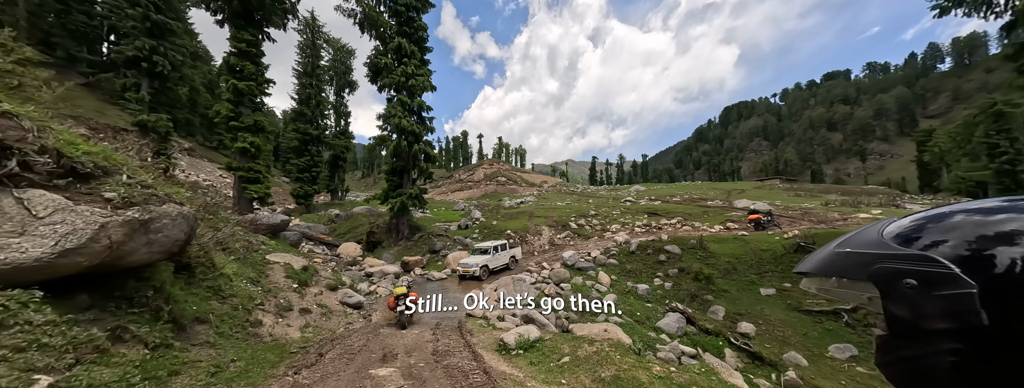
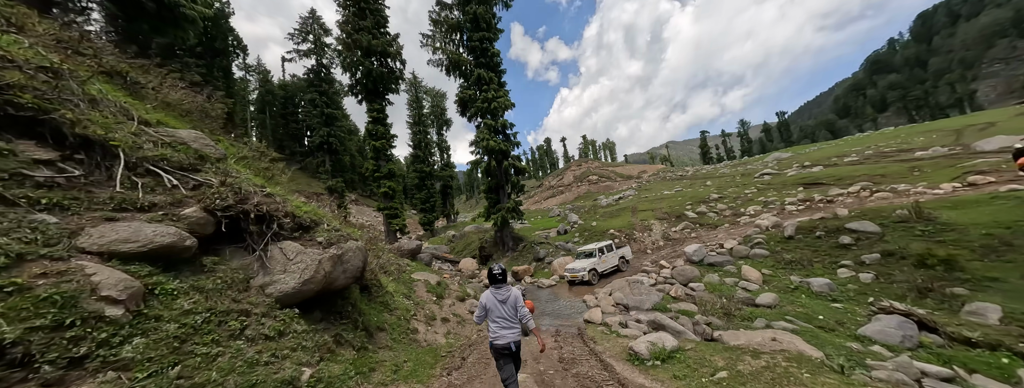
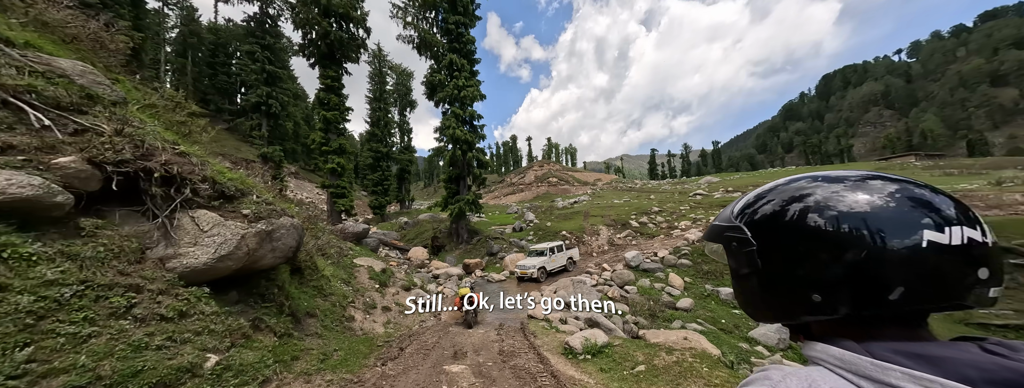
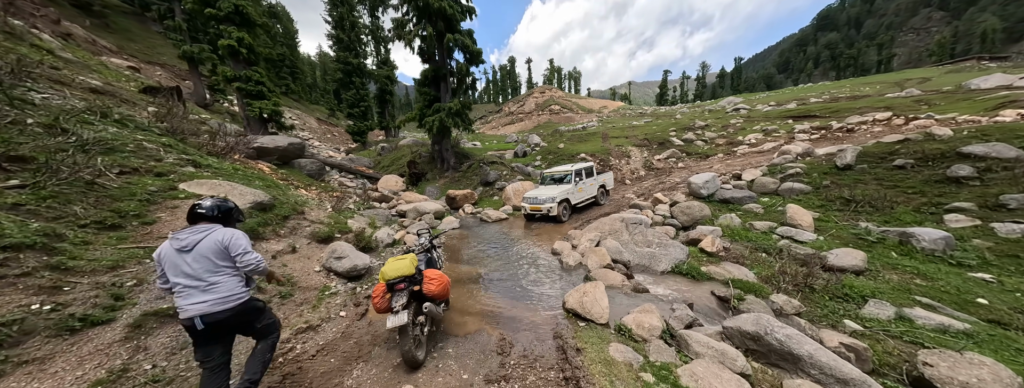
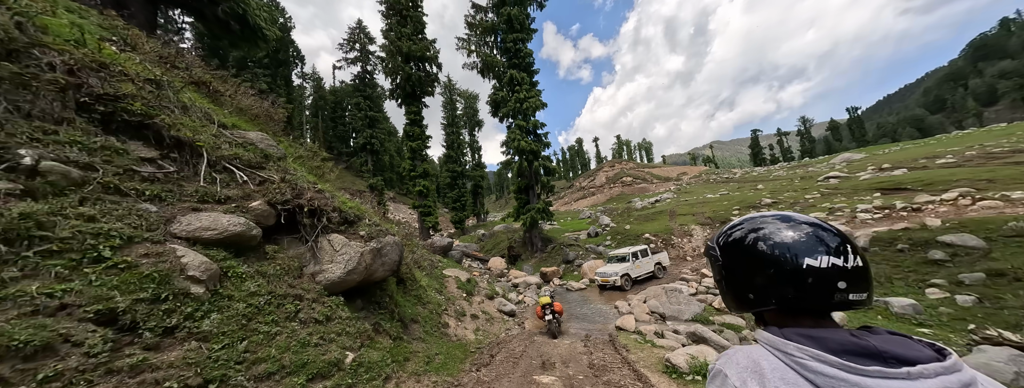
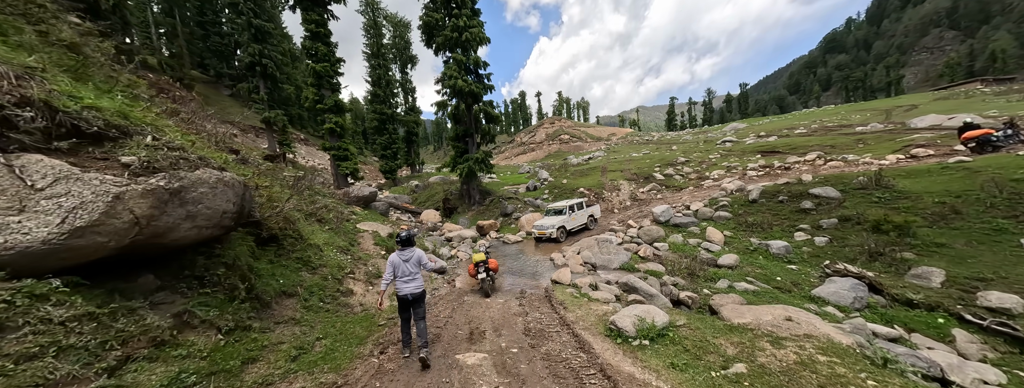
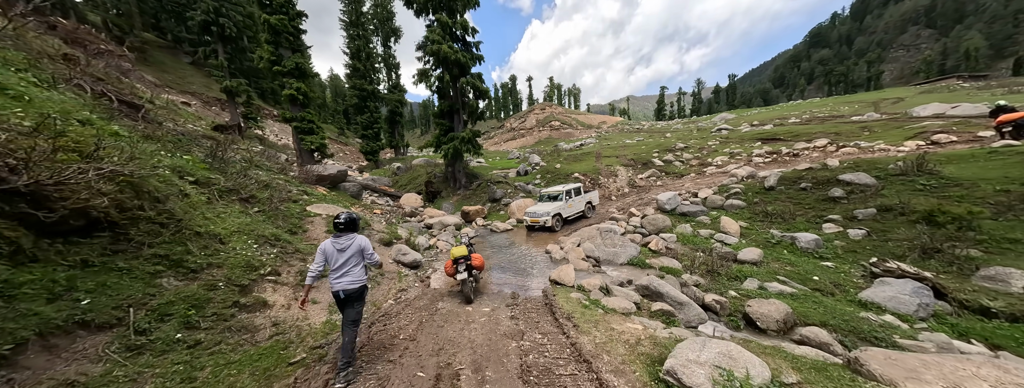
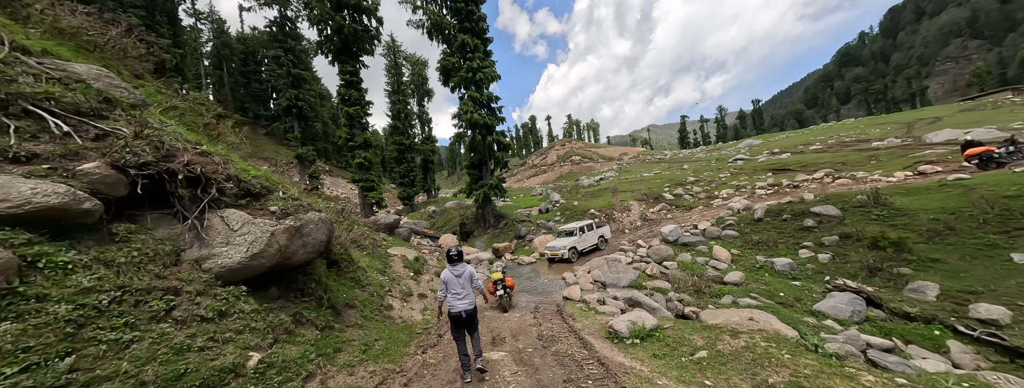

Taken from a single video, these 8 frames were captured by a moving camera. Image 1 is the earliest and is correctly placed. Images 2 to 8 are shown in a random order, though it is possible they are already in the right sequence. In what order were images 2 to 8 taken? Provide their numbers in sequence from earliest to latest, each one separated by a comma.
3, 5, 2, 8, 6, 7, 4
